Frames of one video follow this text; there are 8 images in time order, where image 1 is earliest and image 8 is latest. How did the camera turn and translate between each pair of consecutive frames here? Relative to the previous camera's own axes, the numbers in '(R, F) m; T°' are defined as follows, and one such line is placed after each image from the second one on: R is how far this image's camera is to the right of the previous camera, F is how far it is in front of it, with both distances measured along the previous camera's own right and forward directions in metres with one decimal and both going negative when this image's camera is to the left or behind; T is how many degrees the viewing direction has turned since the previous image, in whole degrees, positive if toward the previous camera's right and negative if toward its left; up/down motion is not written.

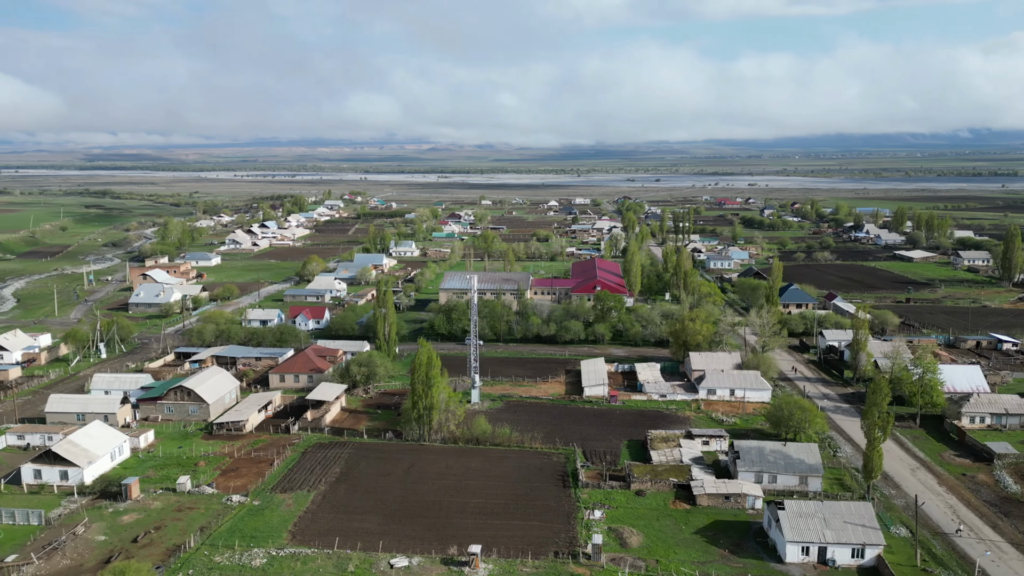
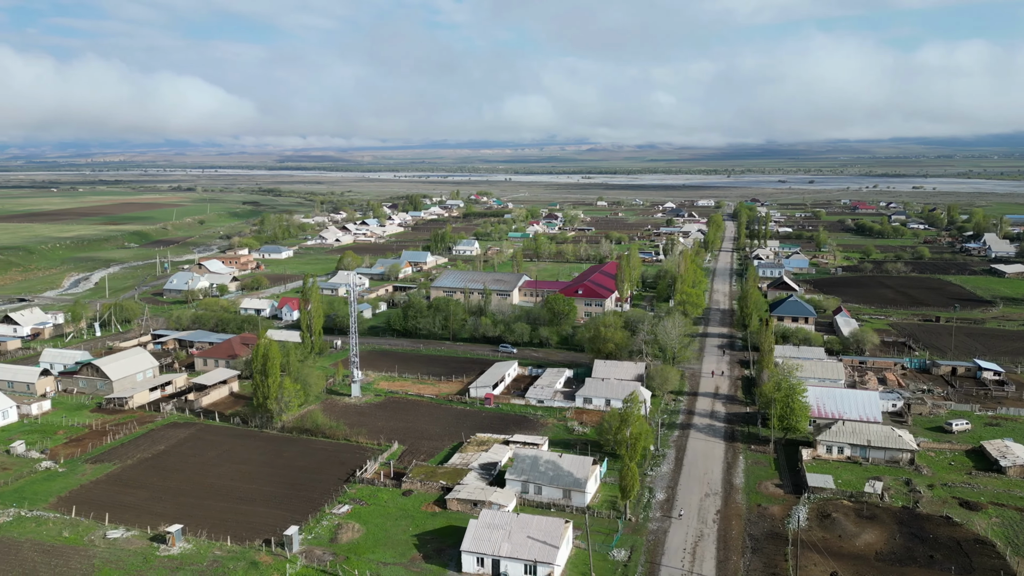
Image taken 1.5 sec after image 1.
(+9.5, +0.8) m; -12°
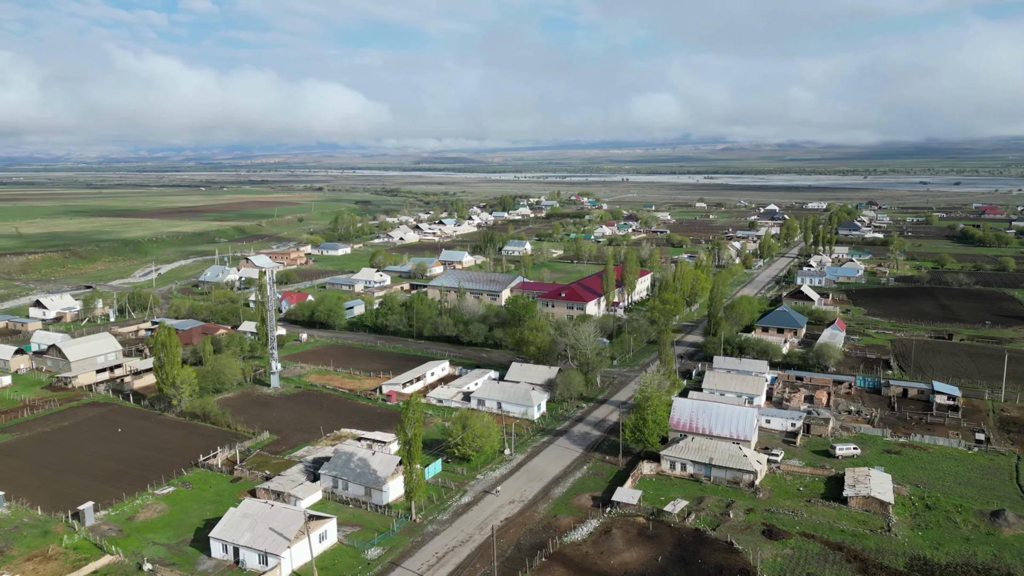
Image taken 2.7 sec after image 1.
(+7.8, +0.5) m; -9°
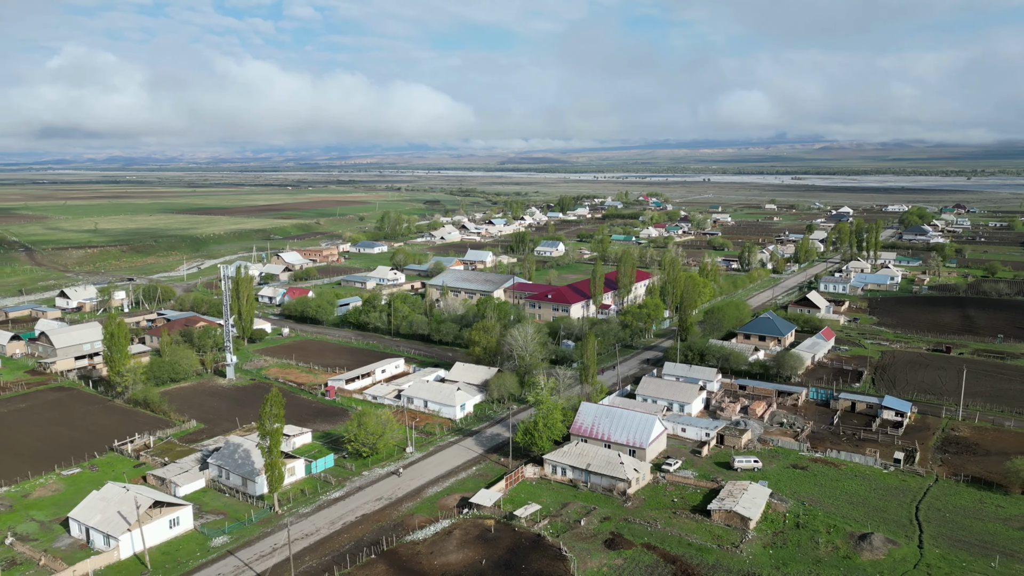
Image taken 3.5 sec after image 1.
(+5.2, +0.2) m; -6°
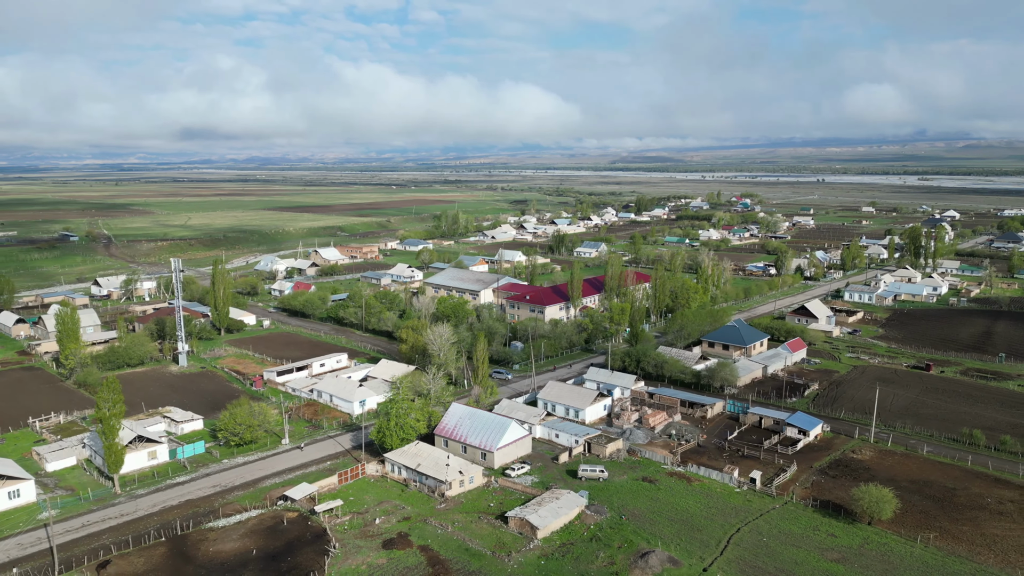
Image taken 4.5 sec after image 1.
(+7.0, +0.4) m; -8°
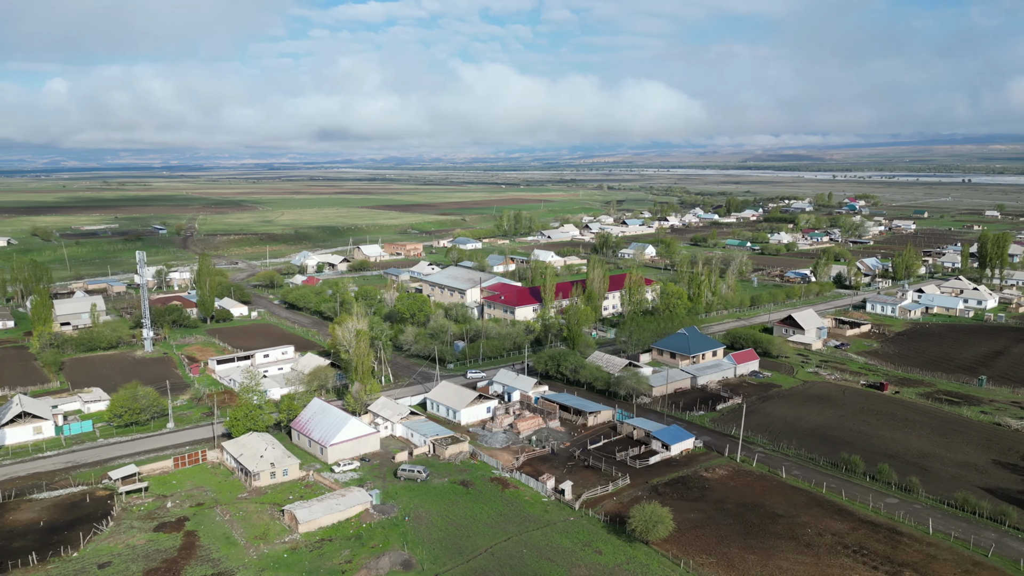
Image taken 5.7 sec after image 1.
(+7.9, +0.5) m; -9°
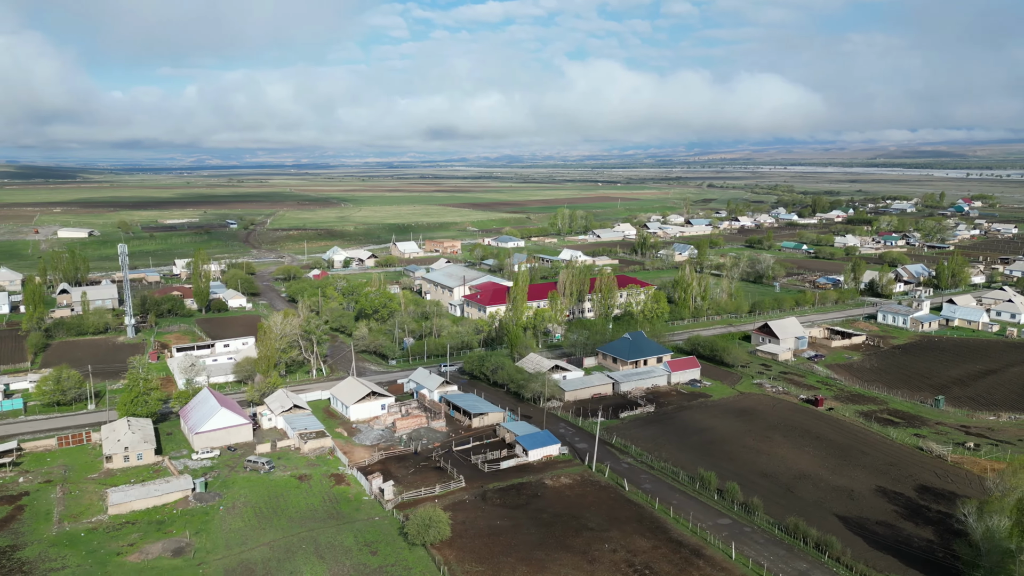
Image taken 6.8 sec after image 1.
(+7.2, +0.5) m; -8°
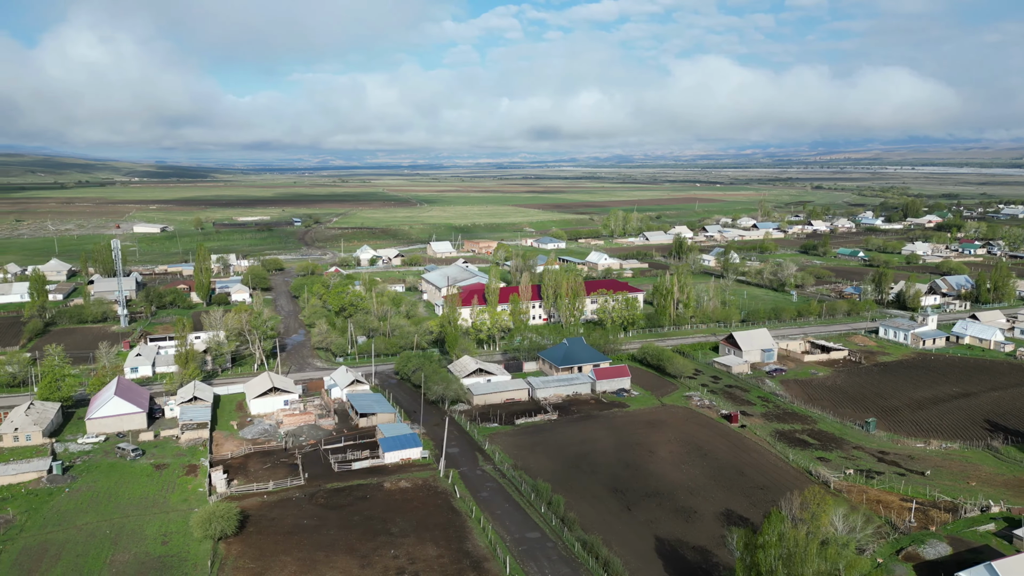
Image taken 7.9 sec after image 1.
(+7.1, +0.5) m; -8°
